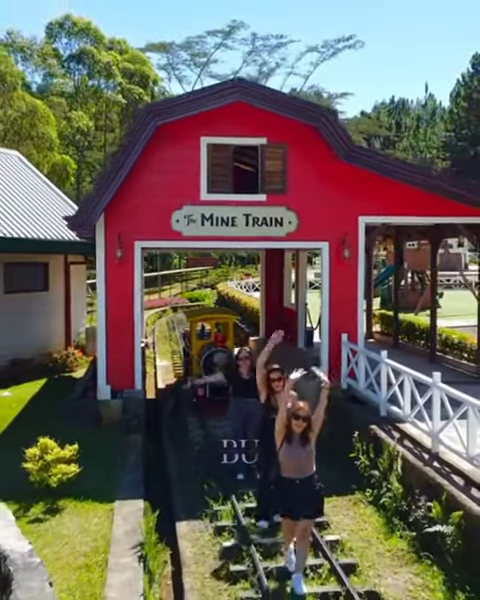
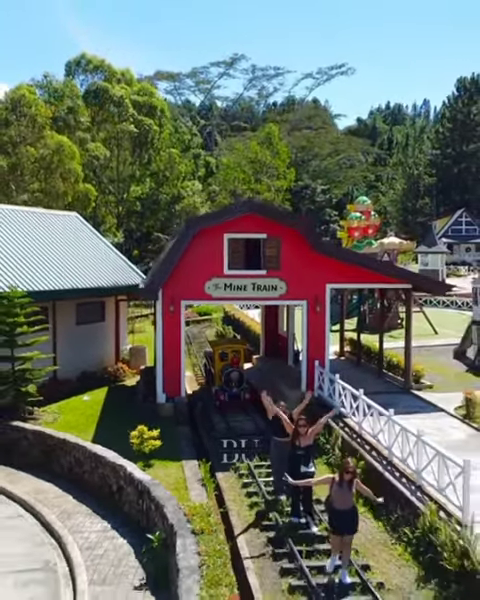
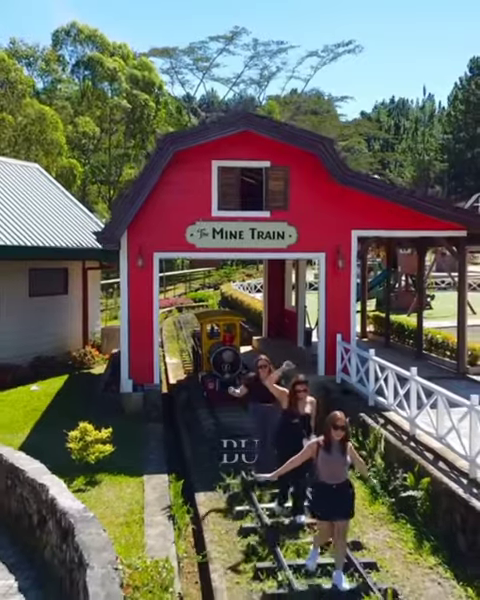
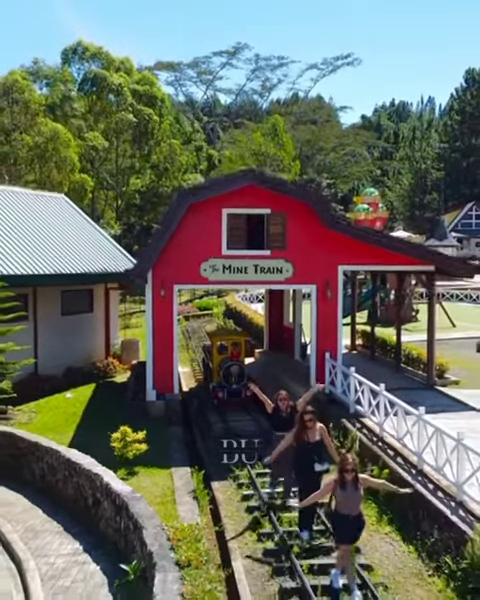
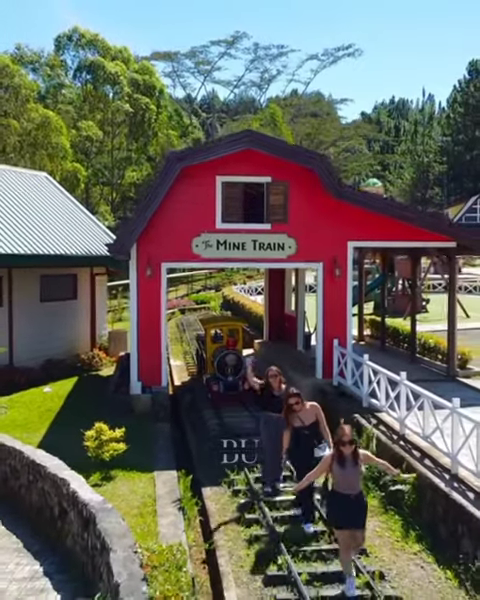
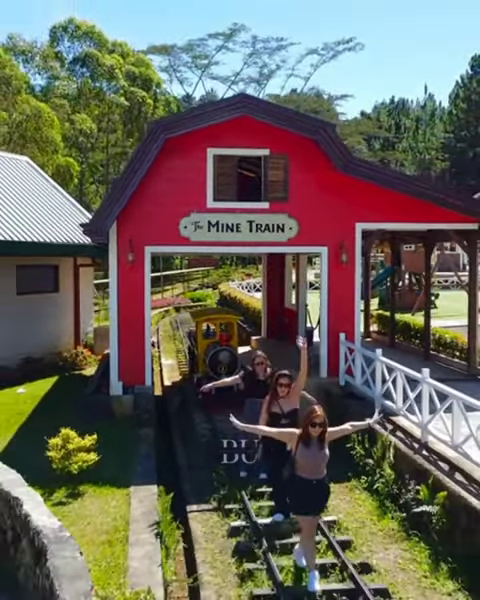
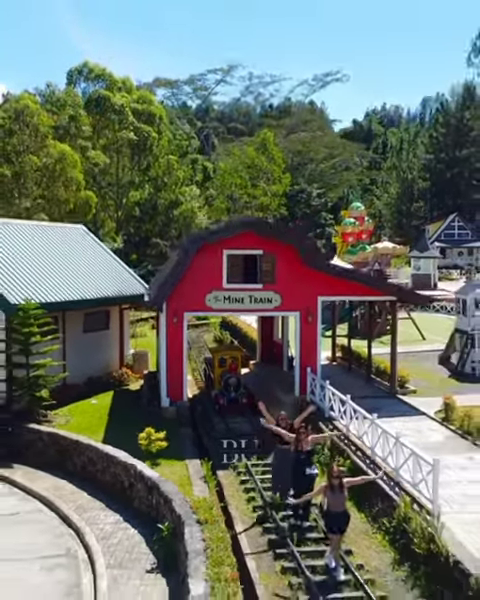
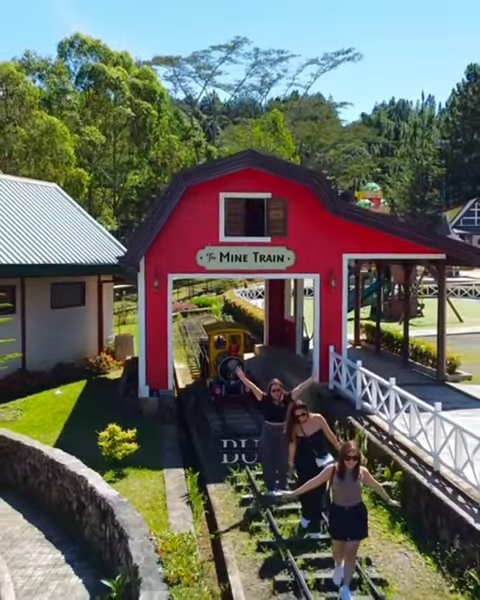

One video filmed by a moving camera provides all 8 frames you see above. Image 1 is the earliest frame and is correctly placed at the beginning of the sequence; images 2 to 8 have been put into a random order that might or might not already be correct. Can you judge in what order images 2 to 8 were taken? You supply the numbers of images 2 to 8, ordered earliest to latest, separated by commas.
6, 3, 5, 8, 4, 2, 7
